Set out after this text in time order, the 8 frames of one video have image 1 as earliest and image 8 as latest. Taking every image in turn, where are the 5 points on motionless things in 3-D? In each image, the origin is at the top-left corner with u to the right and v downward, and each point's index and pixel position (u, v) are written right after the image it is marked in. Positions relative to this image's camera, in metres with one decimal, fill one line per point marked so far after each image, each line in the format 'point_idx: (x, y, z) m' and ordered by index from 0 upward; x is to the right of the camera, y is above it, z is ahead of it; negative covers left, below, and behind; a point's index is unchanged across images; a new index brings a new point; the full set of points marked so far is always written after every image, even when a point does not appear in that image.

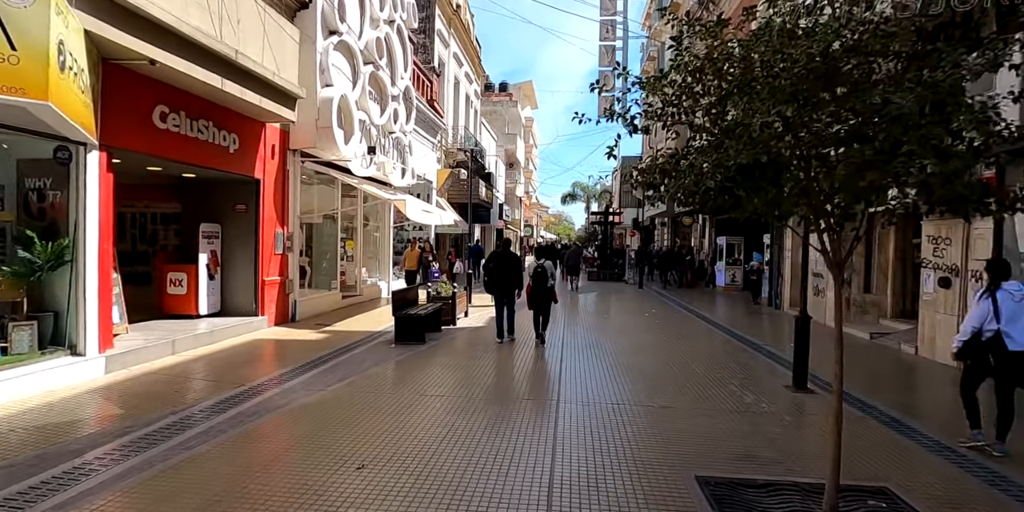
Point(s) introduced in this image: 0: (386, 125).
0: (-3.1, +3.2, +14.1) m
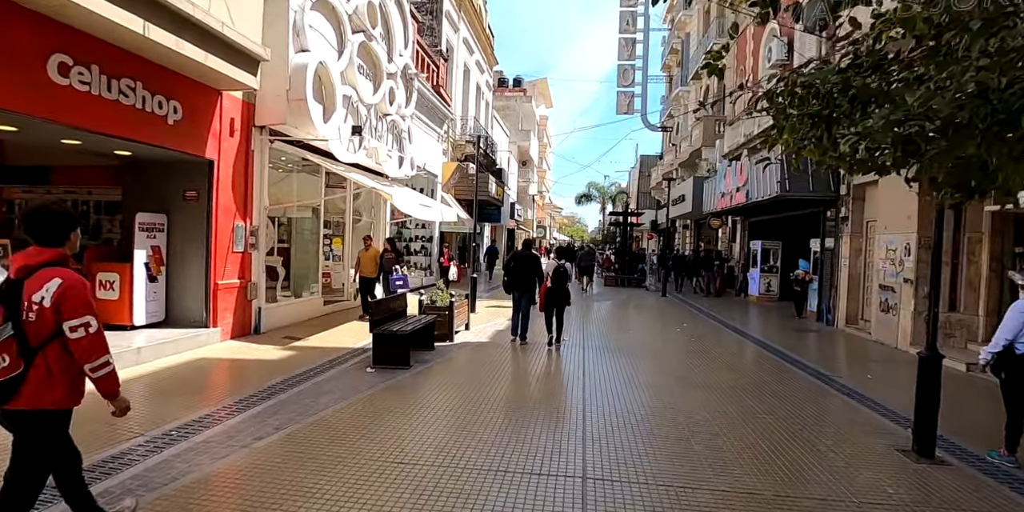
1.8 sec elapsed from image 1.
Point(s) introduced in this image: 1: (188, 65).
0: (-2.8, +3.2, +12.3) m
1: (-4.0, +2.4, +7.0) m
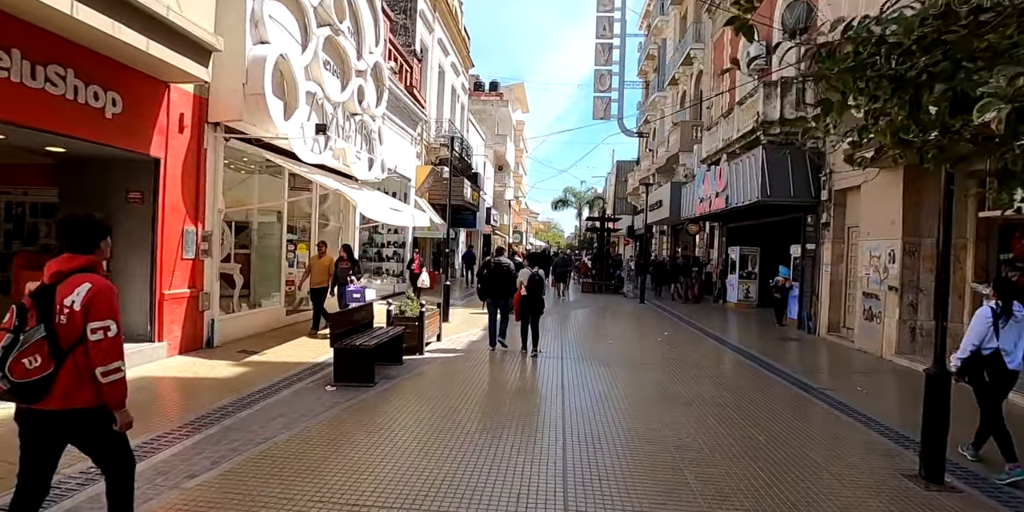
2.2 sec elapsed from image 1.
0: (-3.4, +3.1, +11.7) m
1: (-4.3, +2.3, +6.4) m
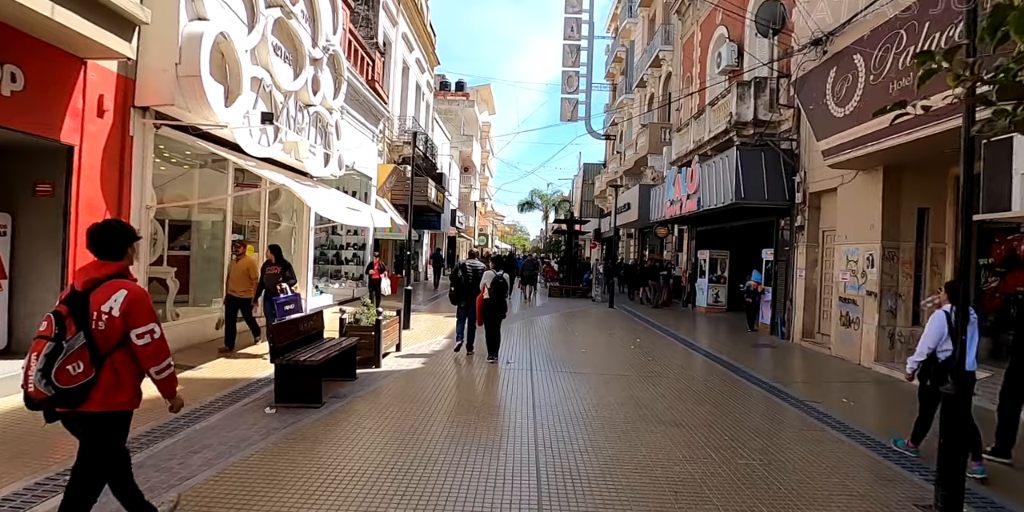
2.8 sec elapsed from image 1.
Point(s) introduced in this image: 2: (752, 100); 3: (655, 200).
0: (-4.0, +3.0, +10.8) m
1: (-4.6, +2.3, +5.4) m
2: (+5.4, +3.5, +12.9) m
3: (+5.0, +2.0, +19.9) m
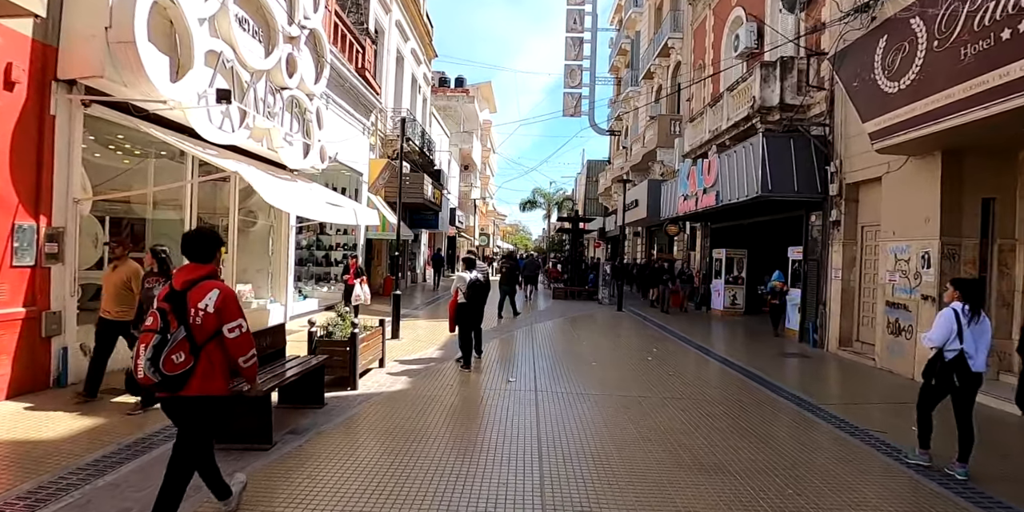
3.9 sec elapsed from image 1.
0: (-4.0, +3.0, +9.6) m
1: (-4.6, +2.2, +4.2) m
2: (+5.4, +3.5, +11.6) m
3: (+5.0, +2.0, +18.7) m
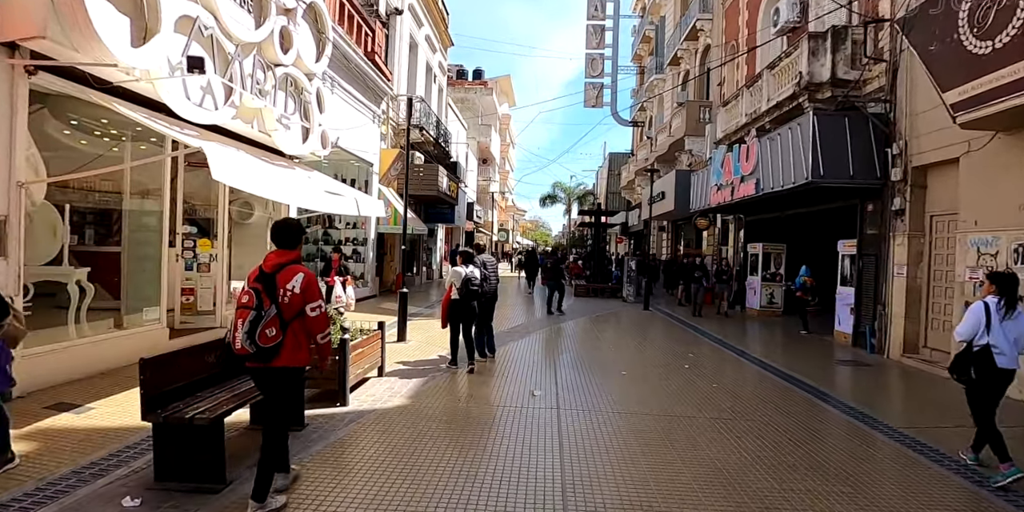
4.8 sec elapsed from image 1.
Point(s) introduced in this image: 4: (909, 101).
0: (-3.7, +3.1, +8.7) m
1: (-4.5, +2.3, +3.3) m
2: (+5.8, +3.7, +10.4) m
3: (+5.6, +2.1, +17.4) m
4: (+6.3, +2.5, +9.0) m
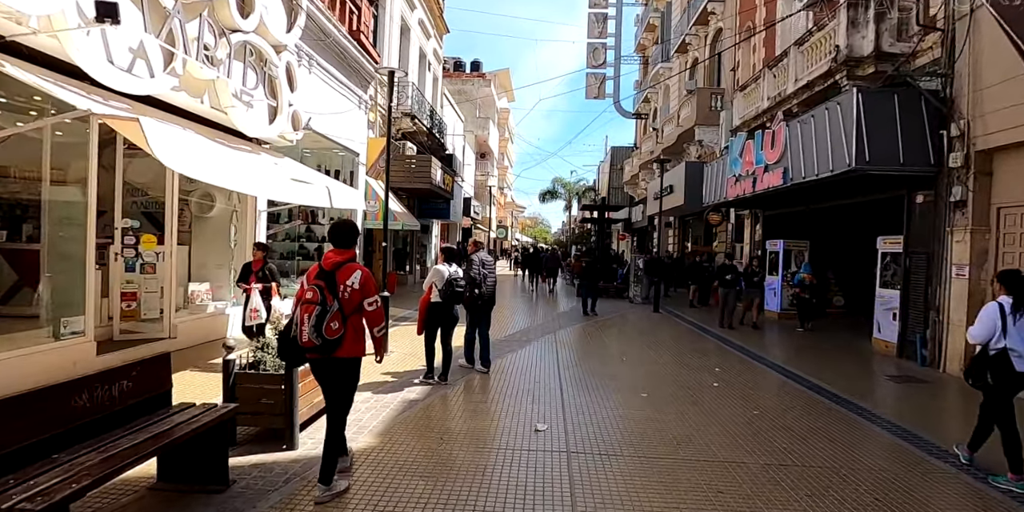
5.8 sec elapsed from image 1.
0: (-3.7, +3.1, +7.4) m
1: (-4.5, +2.3, +2.0) m
2: (+5.7, +3.7, +9.1) m
3: (+5.6, +2.2, +16.2) m
4: (+6.3, +2.5, +7.8) m
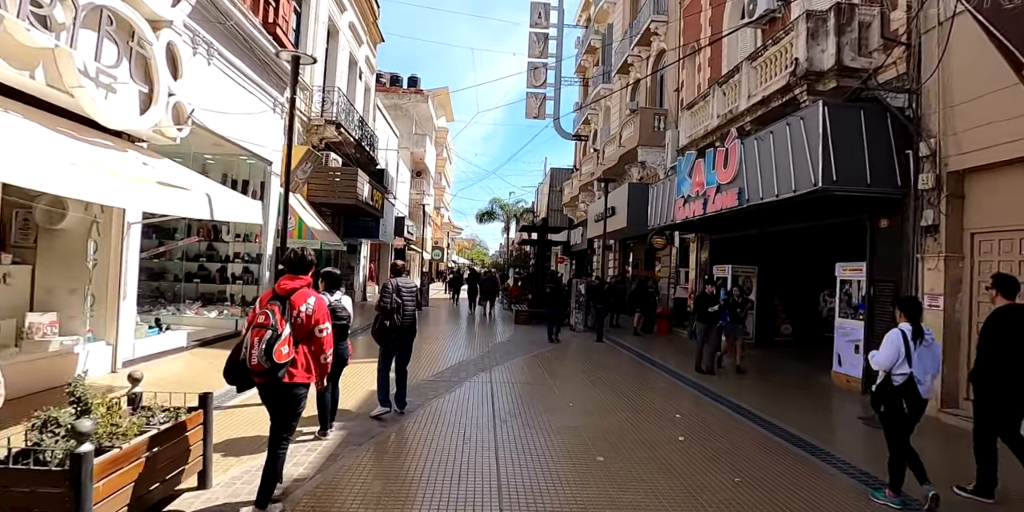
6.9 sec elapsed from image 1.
0: (-4.5, +2.9, +5.7) m
1: (-4.7, +2.2, +0.3) m
2: (+4.8, +3.3, +8.5) m
3: (+3.8, +1.5, +15.5) m
4: (+5.5, +2.1, +7.2) m
